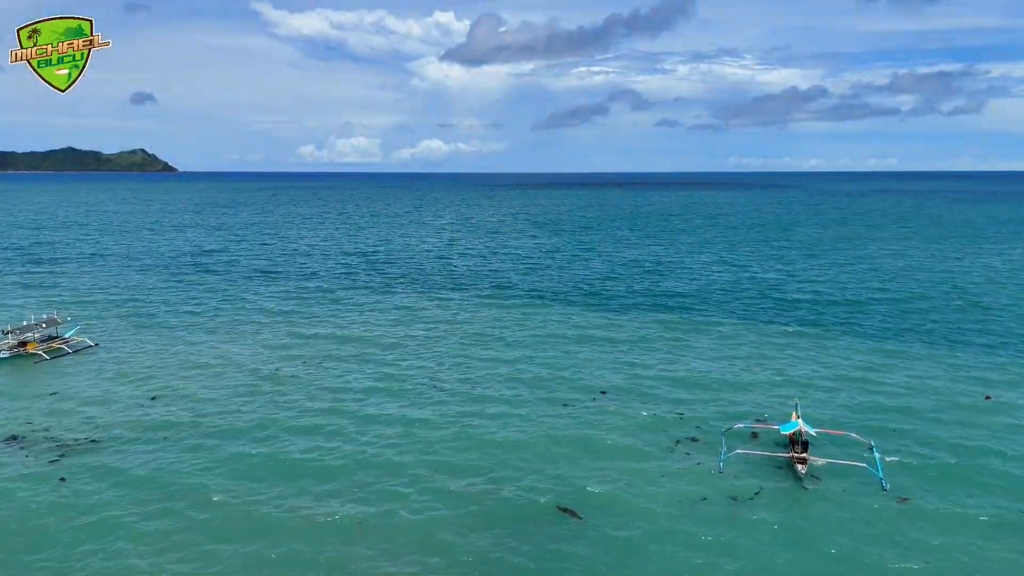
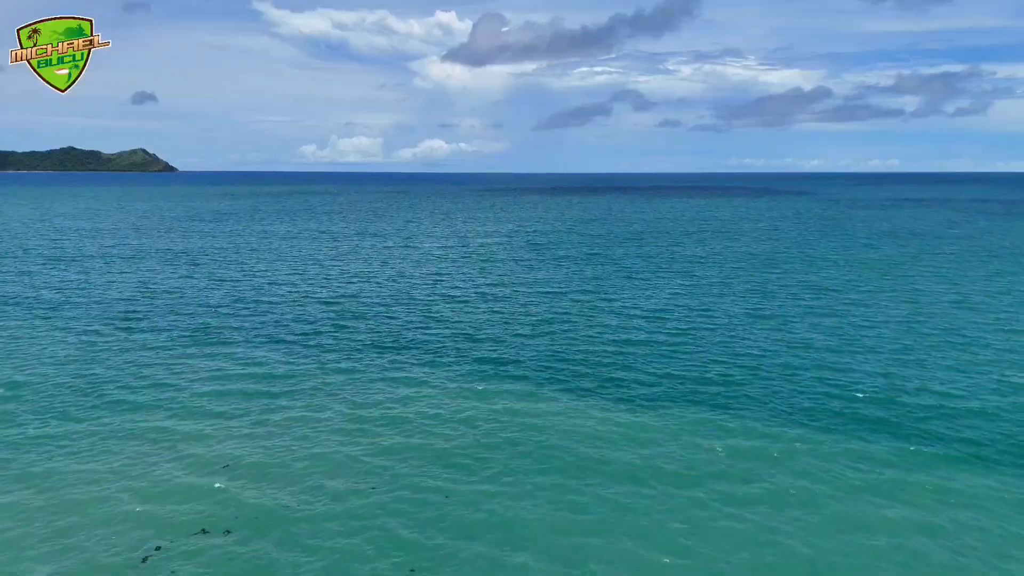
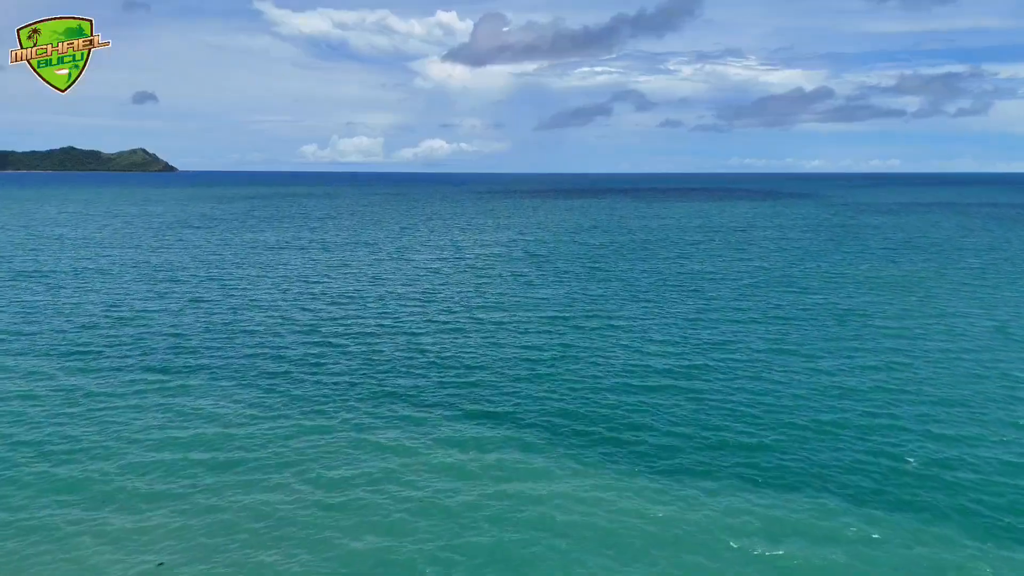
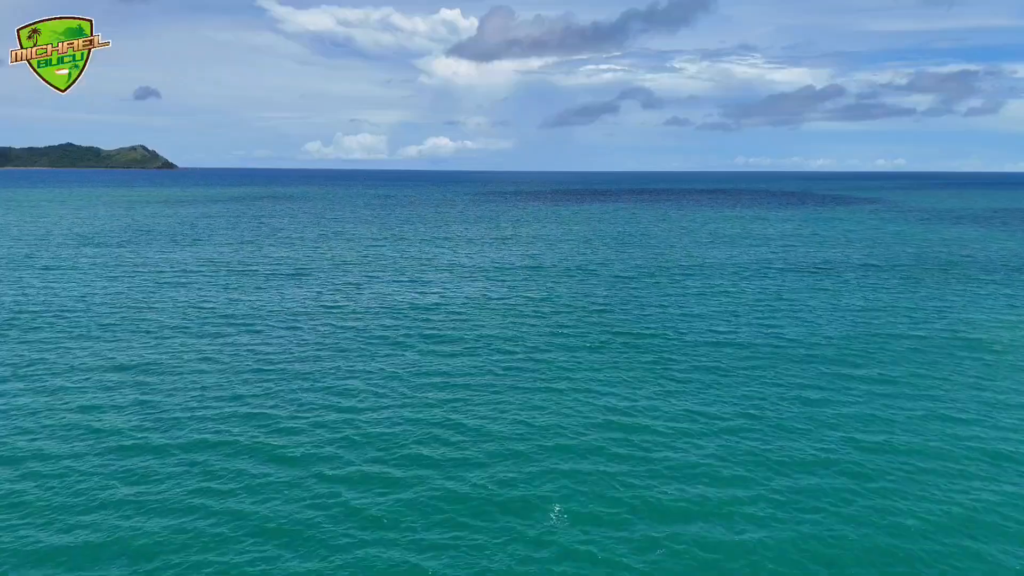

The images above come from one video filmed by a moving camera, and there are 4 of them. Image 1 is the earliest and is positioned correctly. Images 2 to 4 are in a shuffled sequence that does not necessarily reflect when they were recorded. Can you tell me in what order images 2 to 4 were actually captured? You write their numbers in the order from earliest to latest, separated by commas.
2, 3, 4
